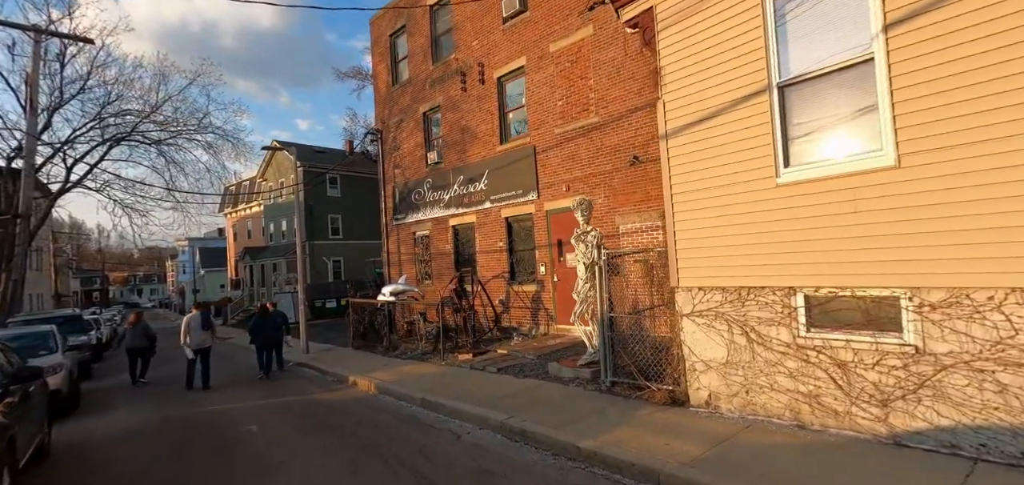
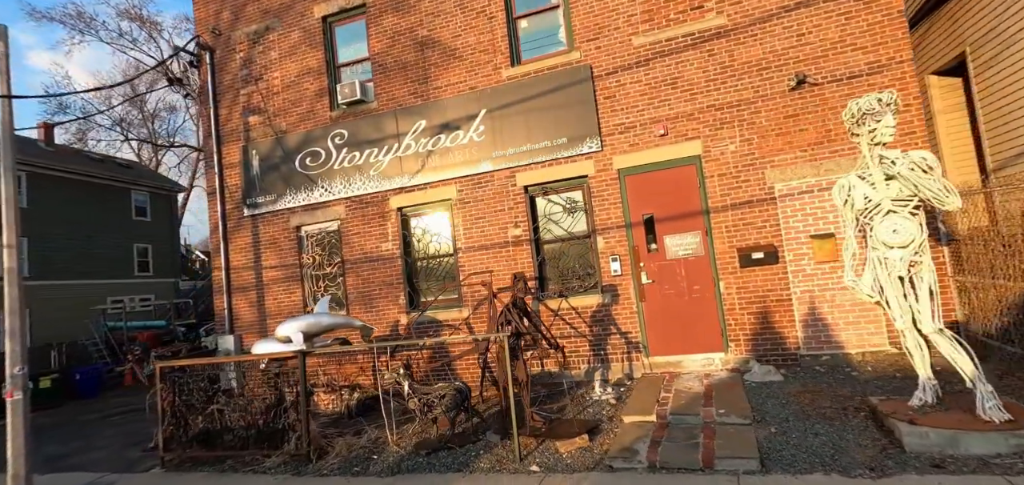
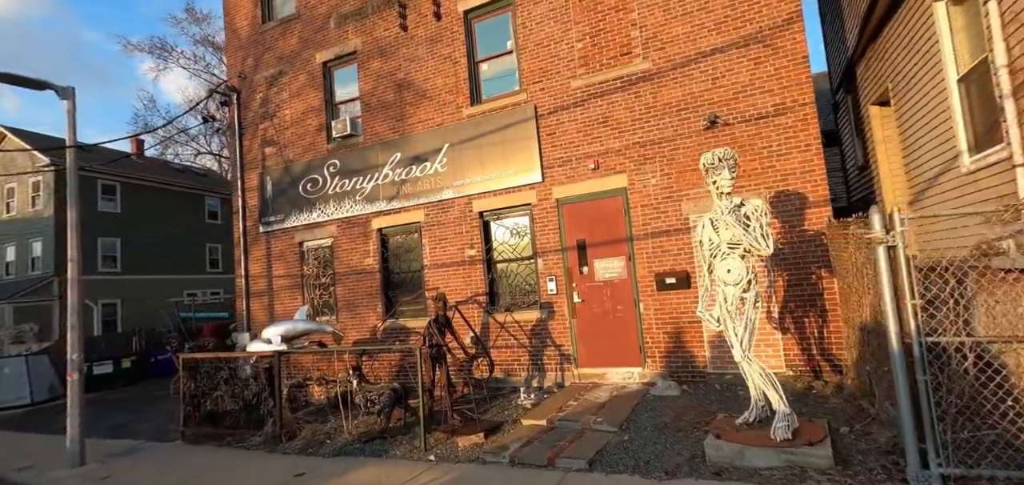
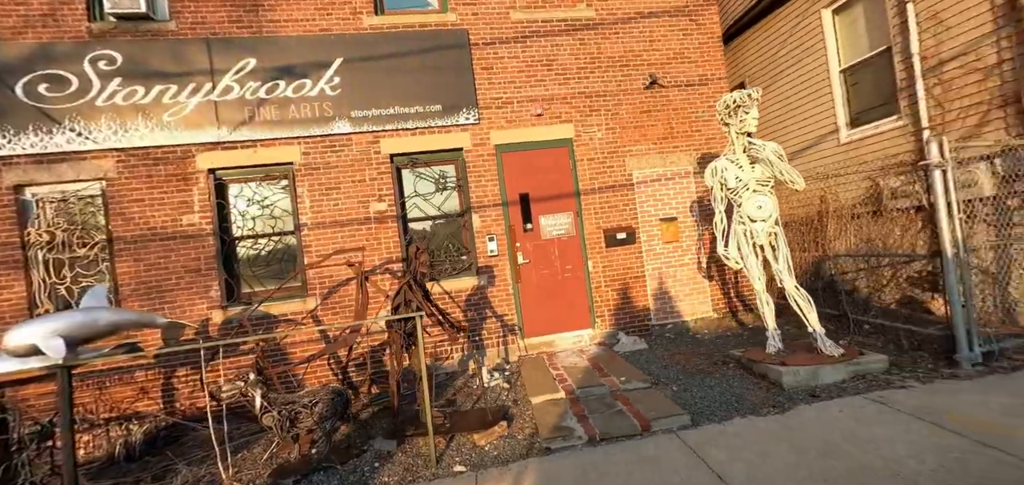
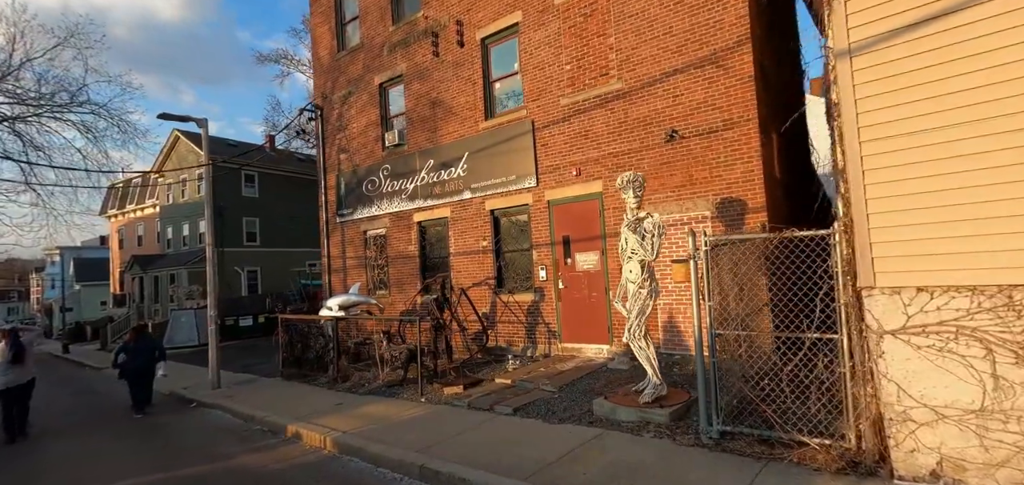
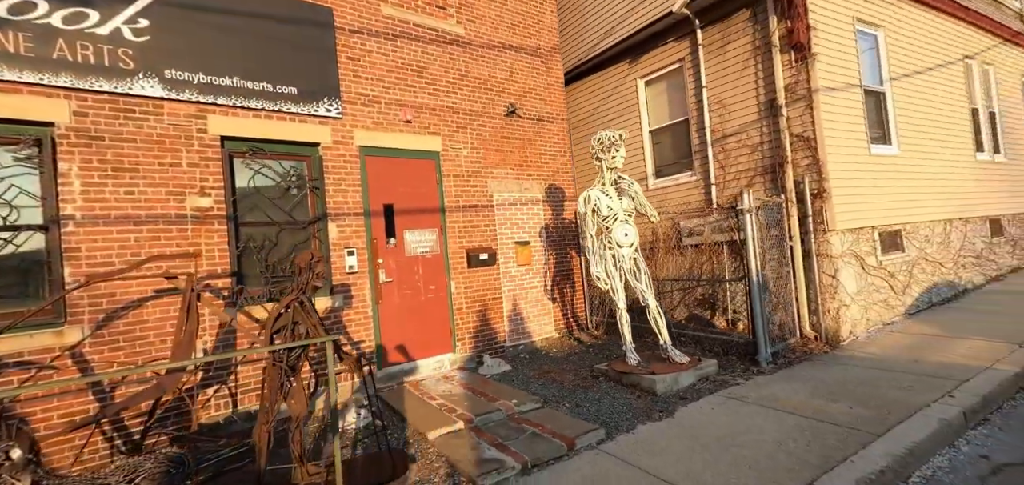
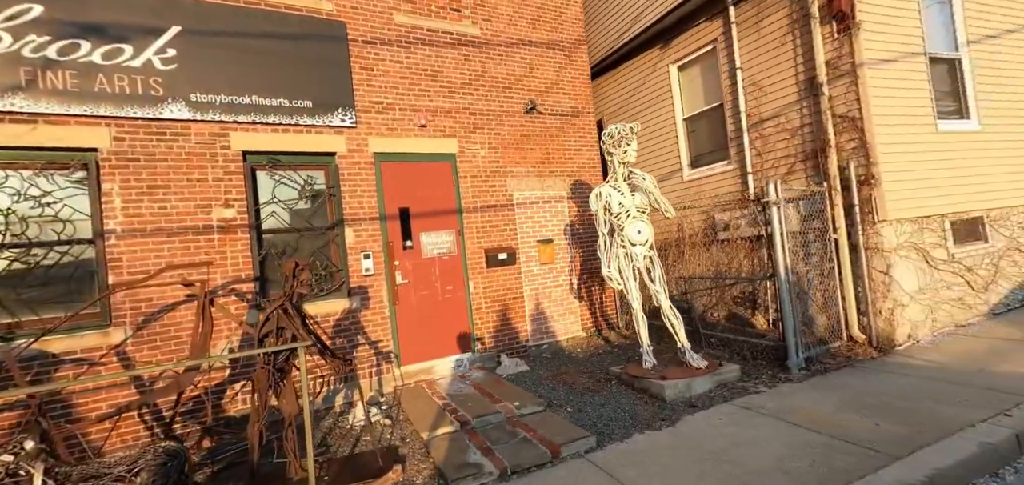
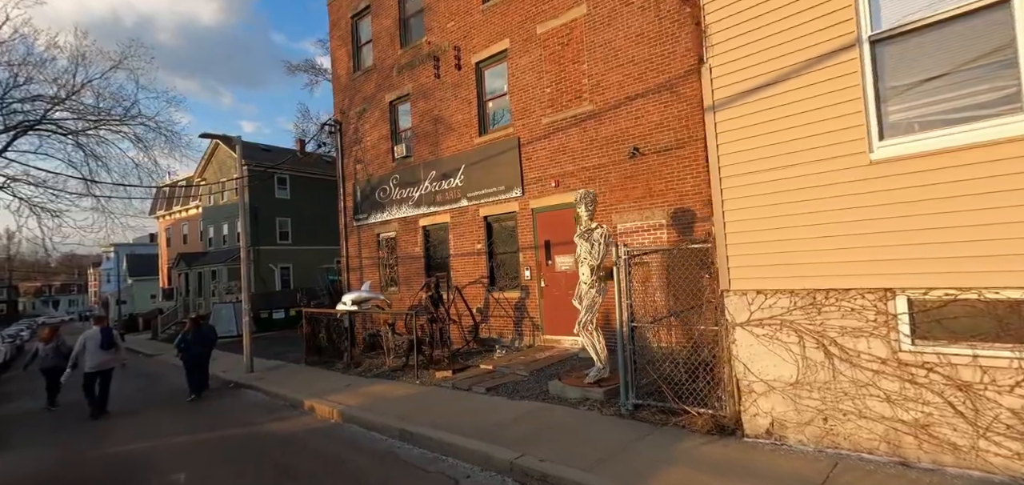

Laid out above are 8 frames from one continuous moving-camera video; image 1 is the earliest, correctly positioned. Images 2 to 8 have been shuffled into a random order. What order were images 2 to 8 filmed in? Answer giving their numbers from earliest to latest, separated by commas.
8, 5, 3, 2, 4, 7, 6
